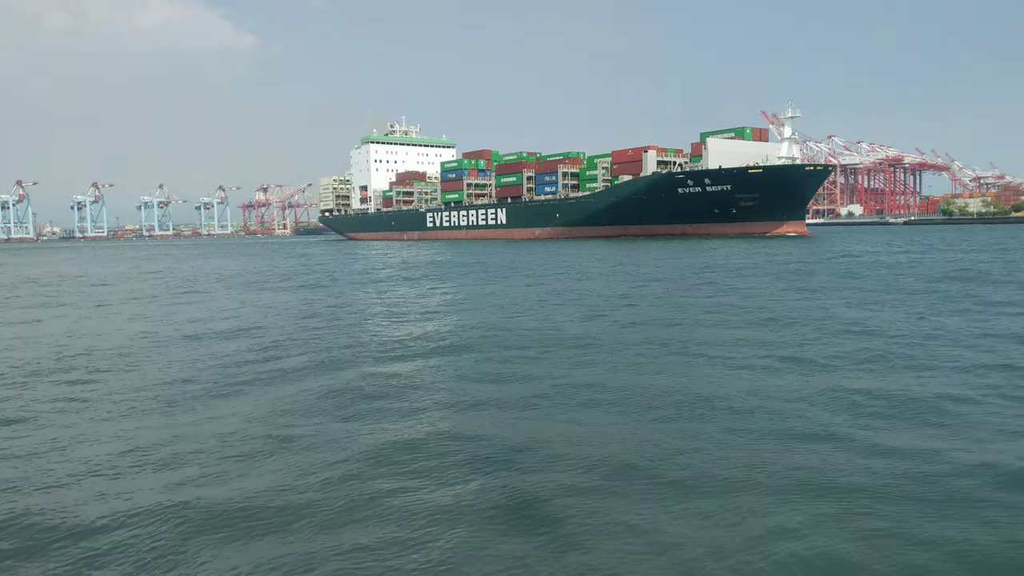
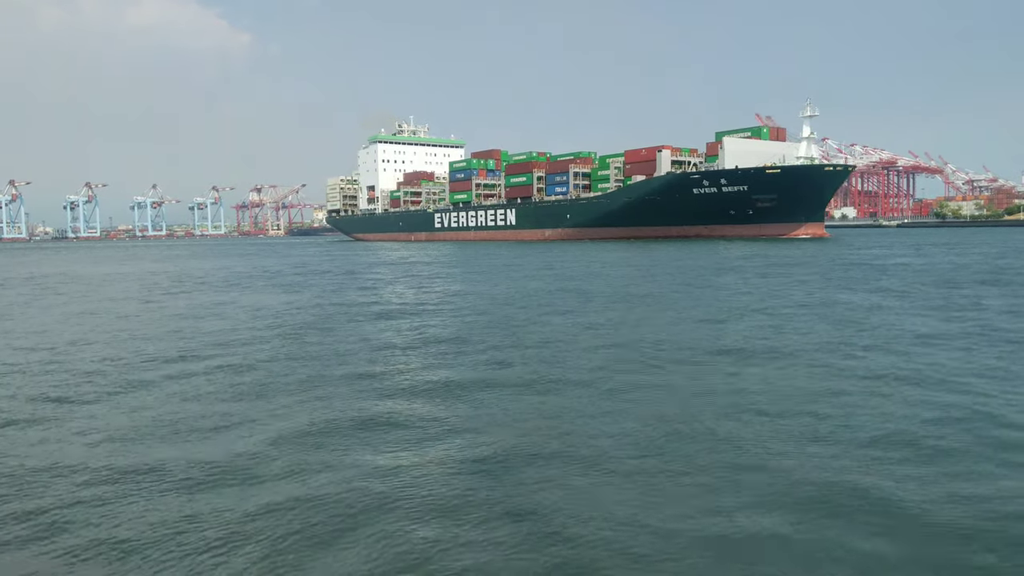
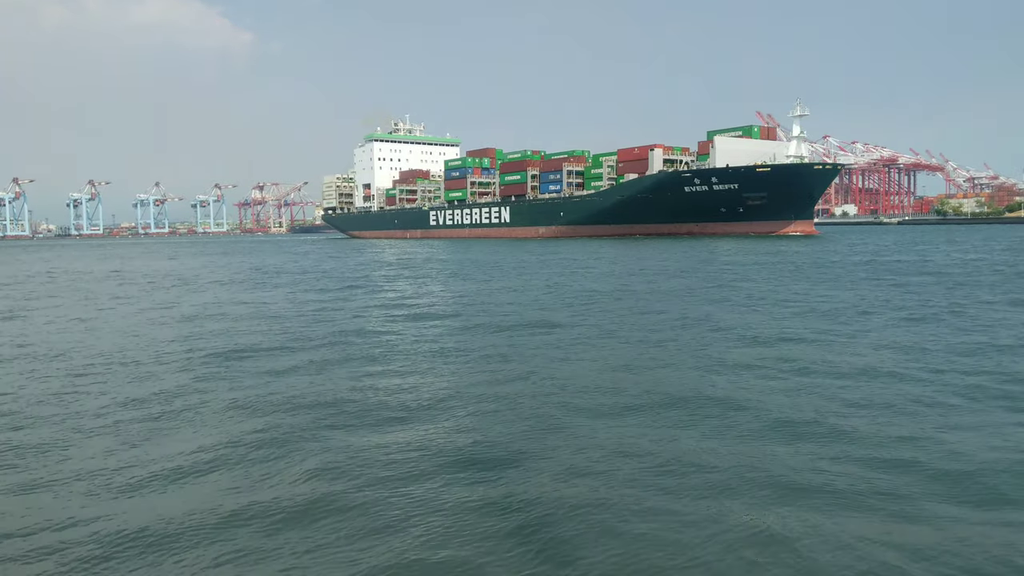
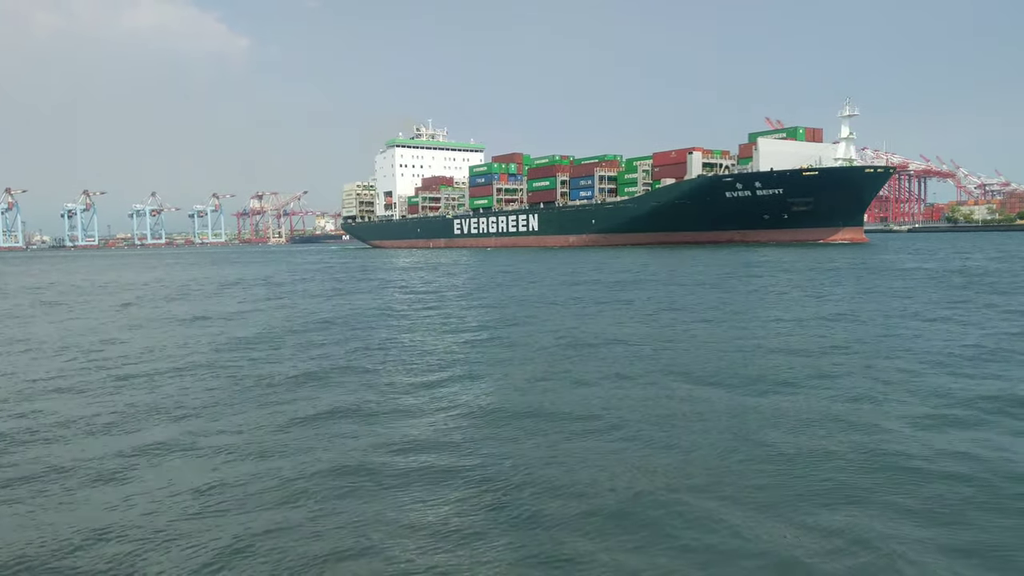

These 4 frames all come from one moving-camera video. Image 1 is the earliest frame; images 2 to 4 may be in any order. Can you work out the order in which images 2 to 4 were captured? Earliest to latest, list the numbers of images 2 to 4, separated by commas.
3, 2, 4
